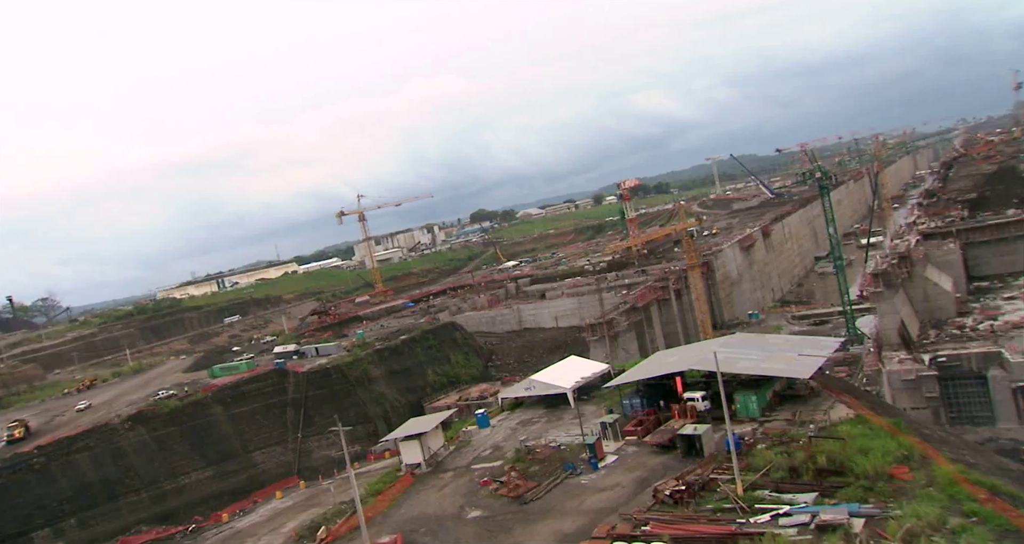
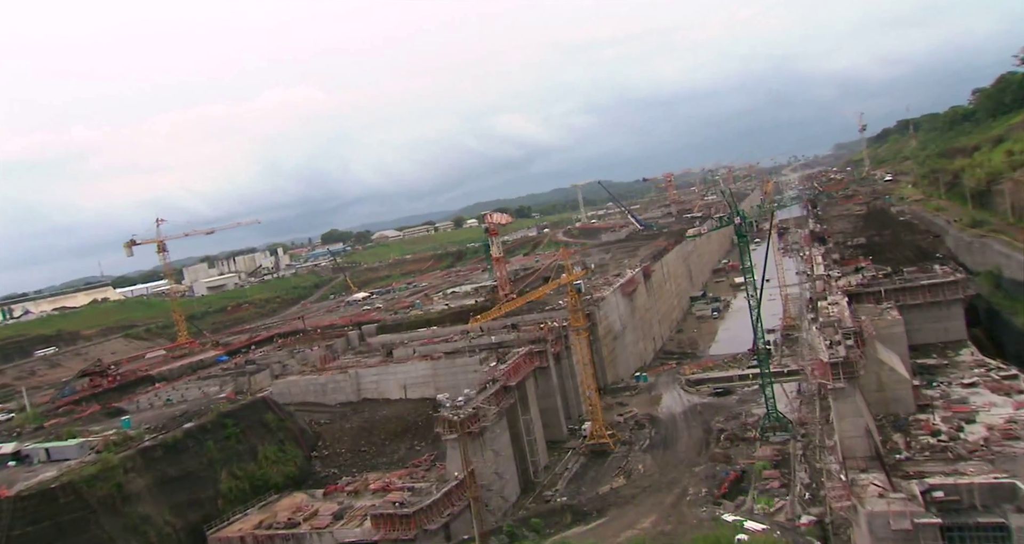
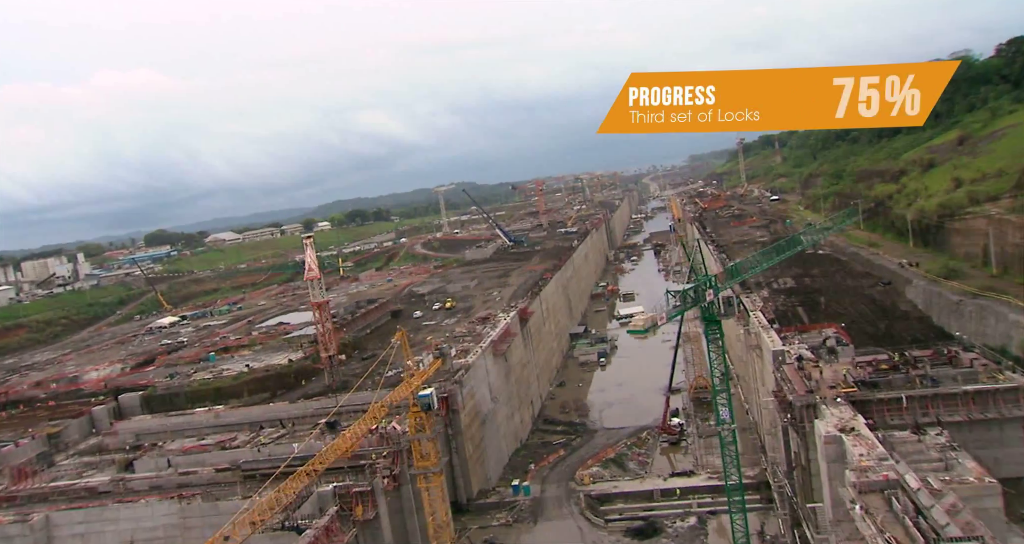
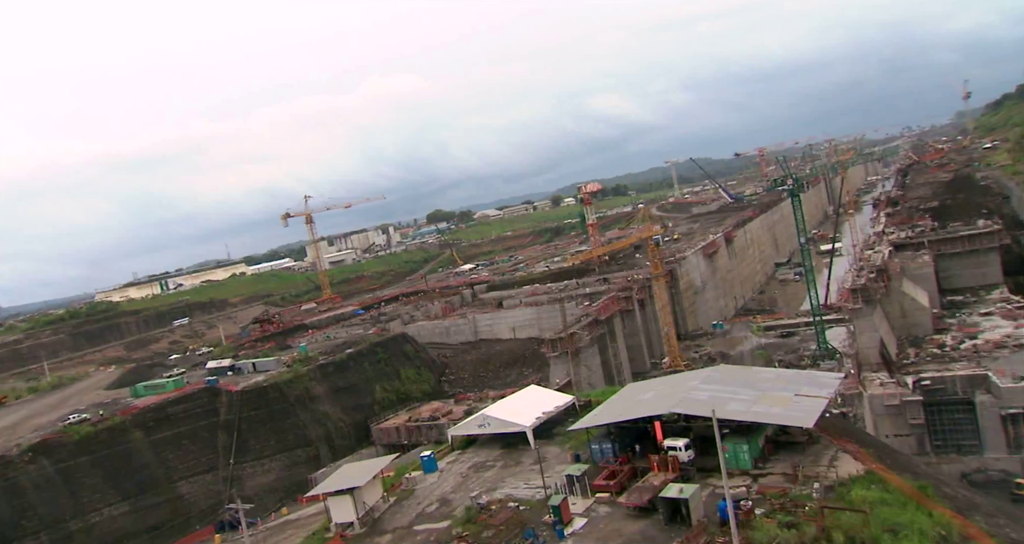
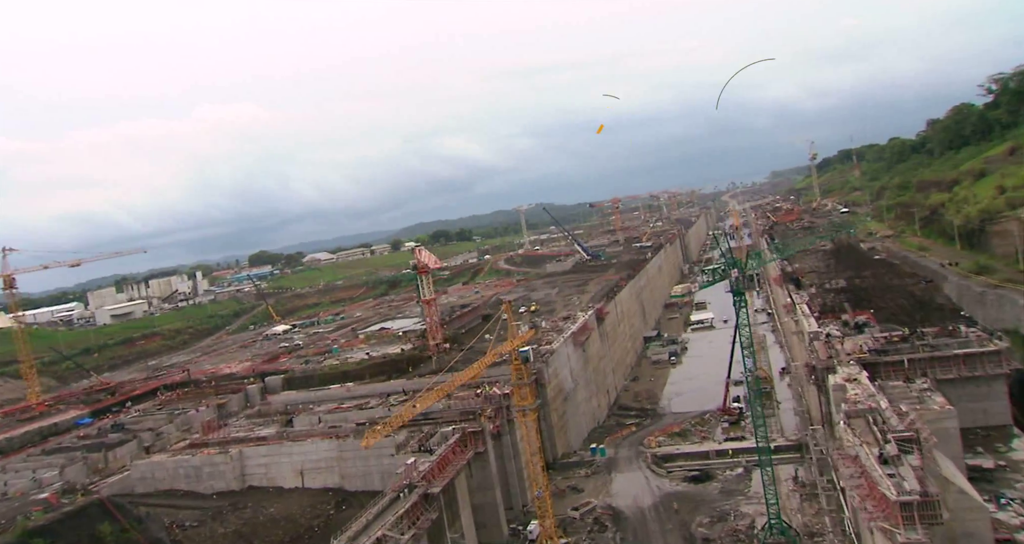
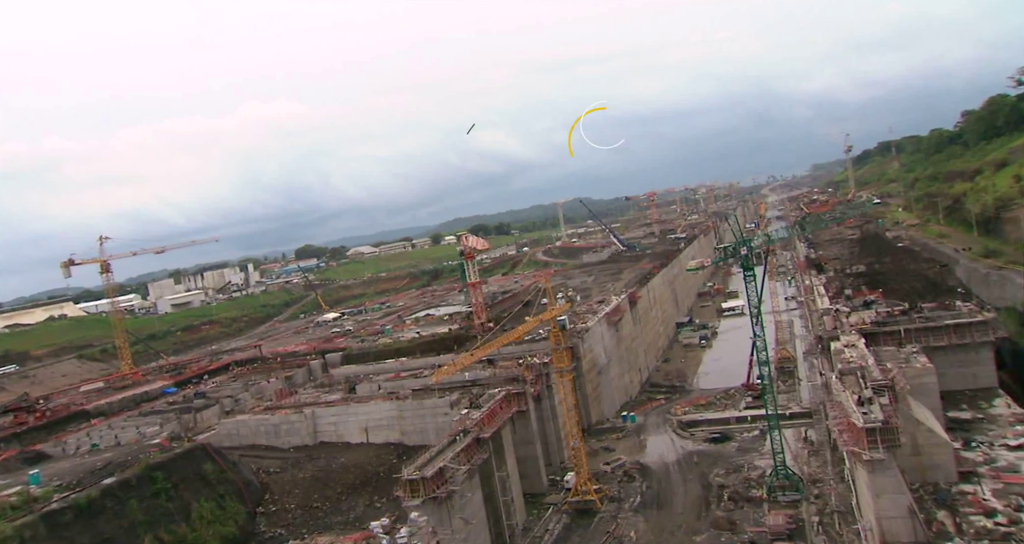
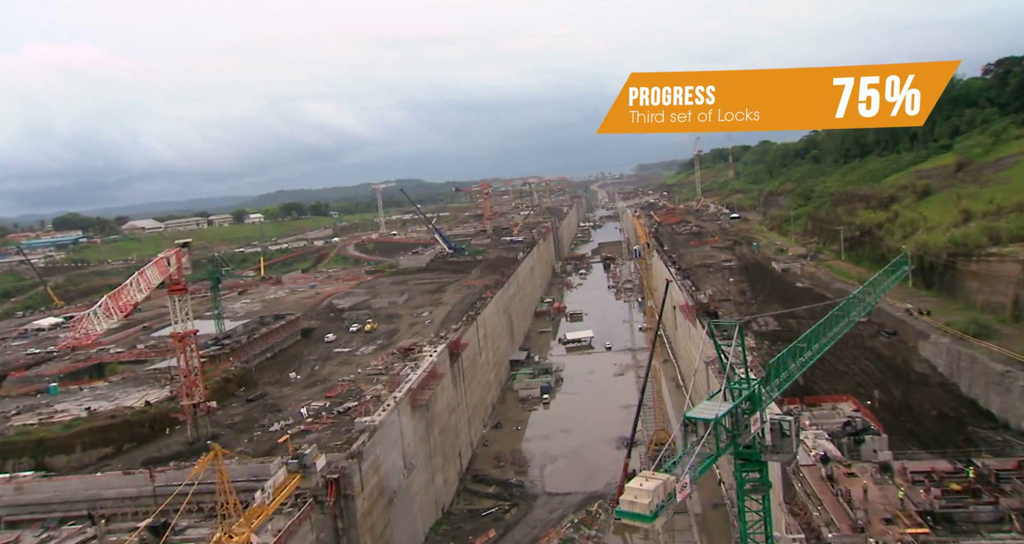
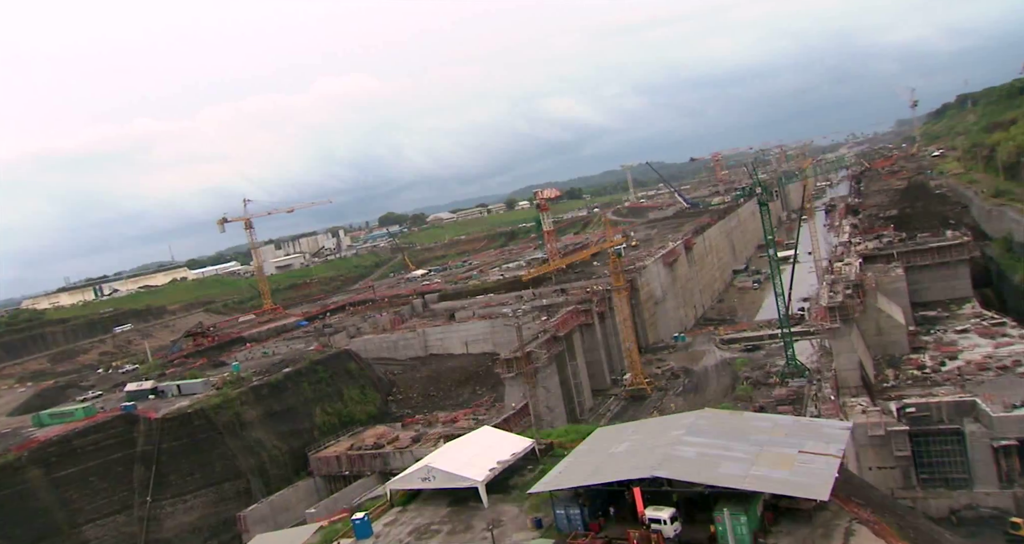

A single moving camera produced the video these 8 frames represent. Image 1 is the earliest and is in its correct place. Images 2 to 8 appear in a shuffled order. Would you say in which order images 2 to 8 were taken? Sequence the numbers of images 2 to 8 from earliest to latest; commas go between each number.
4, 8, 2, 6, 5, 3, 7
